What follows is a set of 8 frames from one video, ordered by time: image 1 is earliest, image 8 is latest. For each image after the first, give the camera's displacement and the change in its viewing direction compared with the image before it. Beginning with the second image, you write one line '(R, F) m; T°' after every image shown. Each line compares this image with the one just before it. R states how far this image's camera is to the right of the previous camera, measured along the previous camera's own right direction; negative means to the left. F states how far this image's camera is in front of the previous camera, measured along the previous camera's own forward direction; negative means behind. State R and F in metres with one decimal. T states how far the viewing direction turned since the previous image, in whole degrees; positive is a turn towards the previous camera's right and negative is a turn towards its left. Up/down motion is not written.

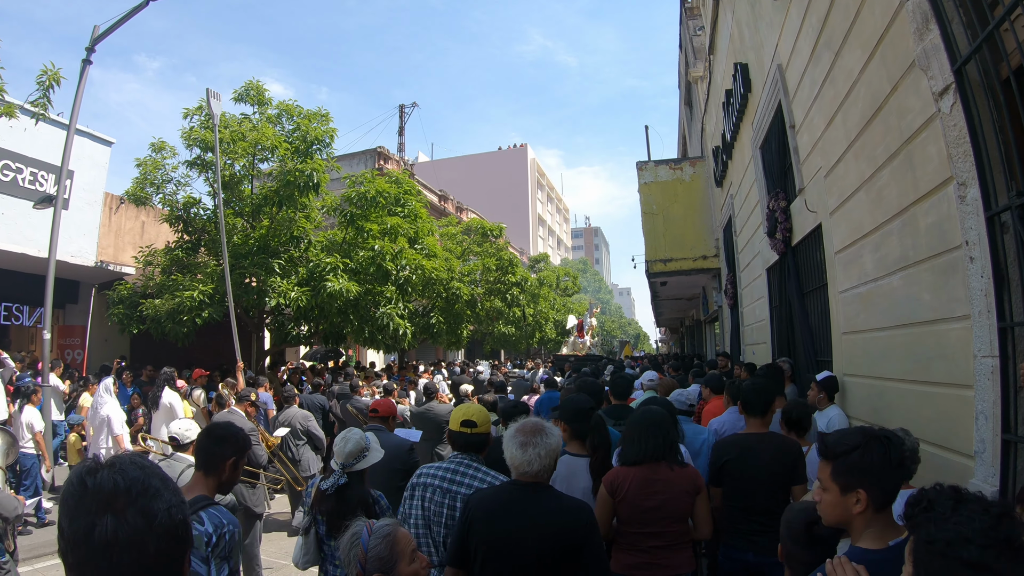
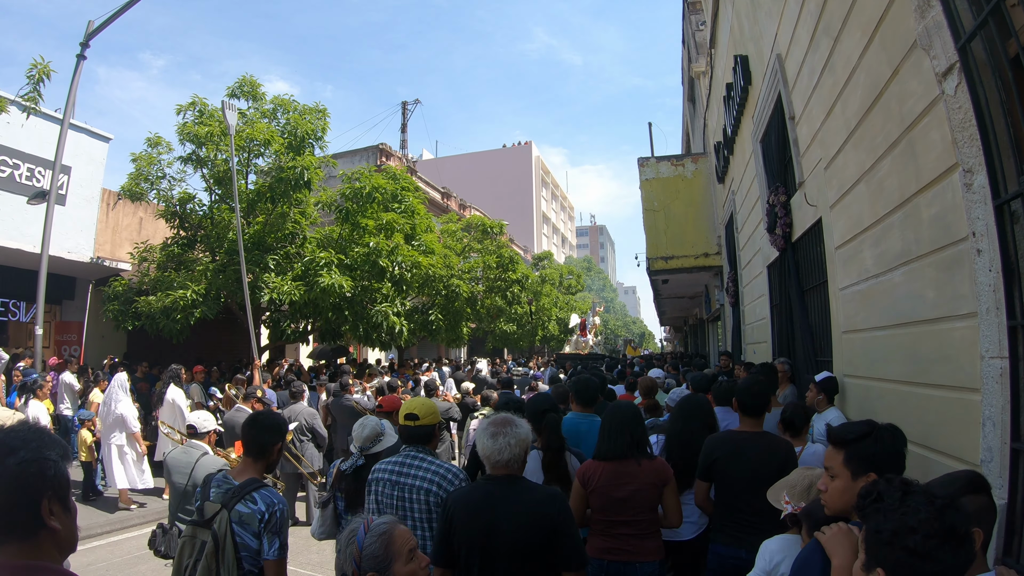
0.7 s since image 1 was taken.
(+0.2, +0.2) m; -1°
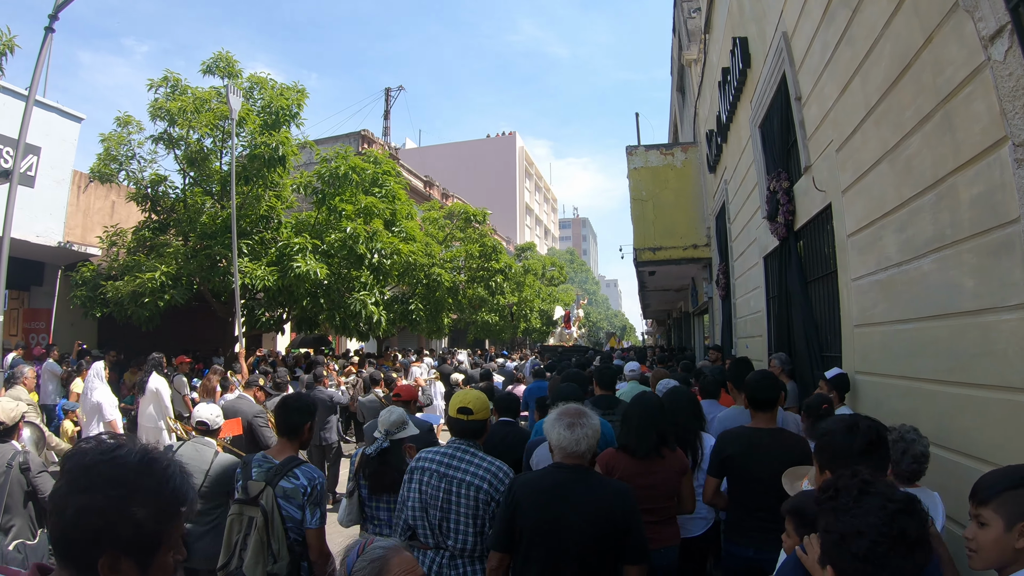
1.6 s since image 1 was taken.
(-0.1, +0.4) m; +2°
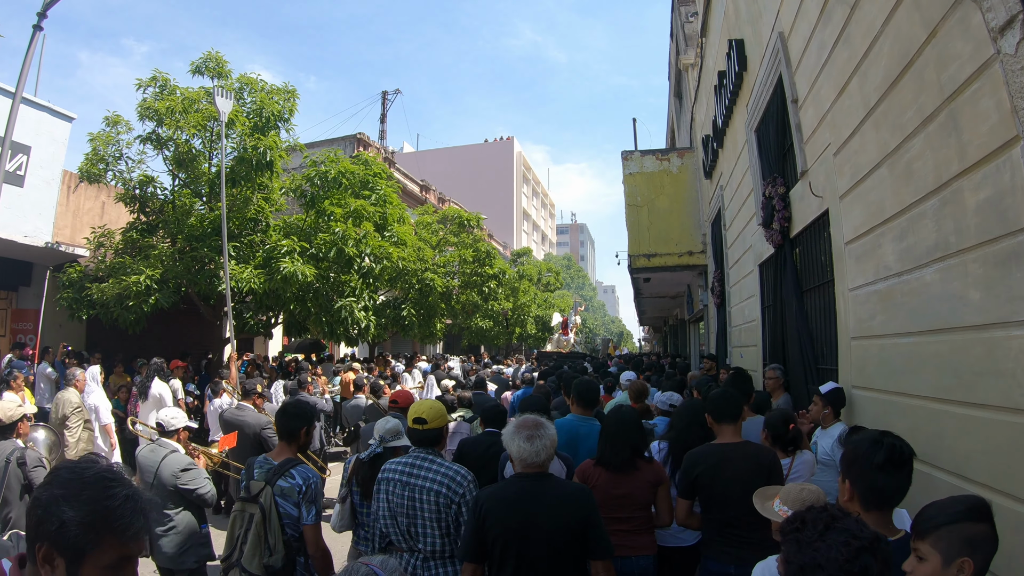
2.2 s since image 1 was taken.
(+0.1, +0.2) m; 0°
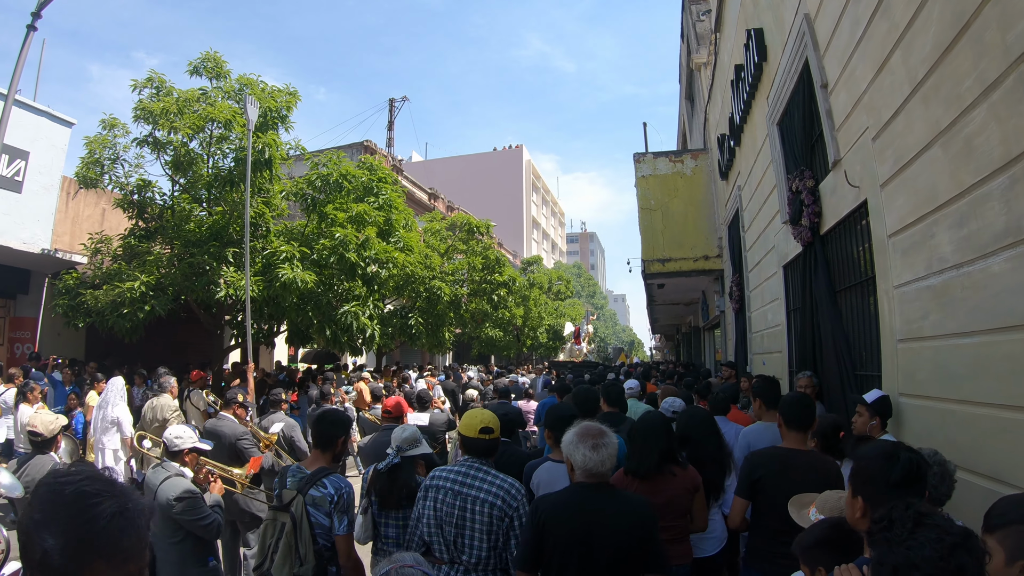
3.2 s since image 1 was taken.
(0.0, +0.5) m; -1°
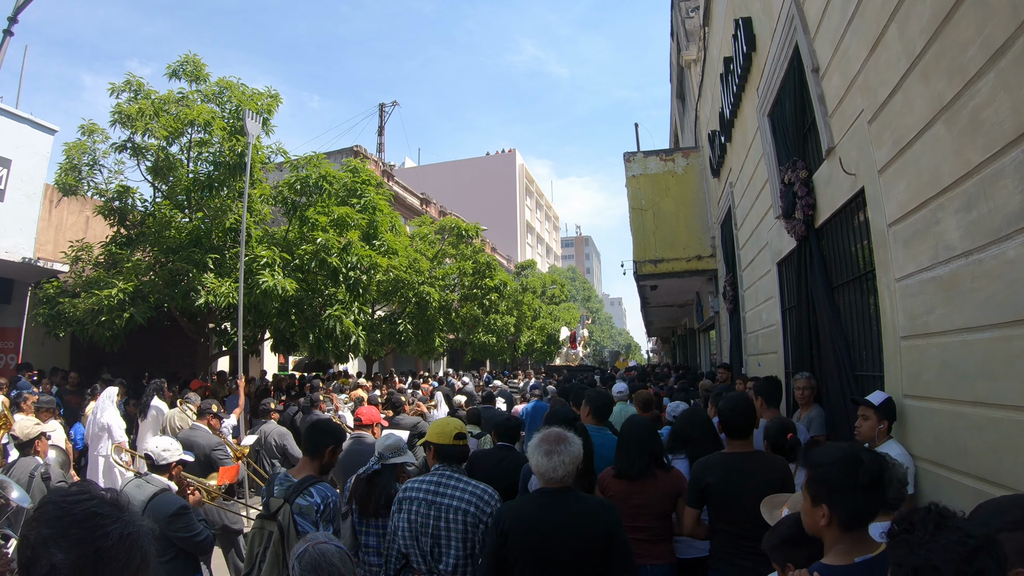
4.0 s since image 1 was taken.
(+0.2, +0.3) m; 0°
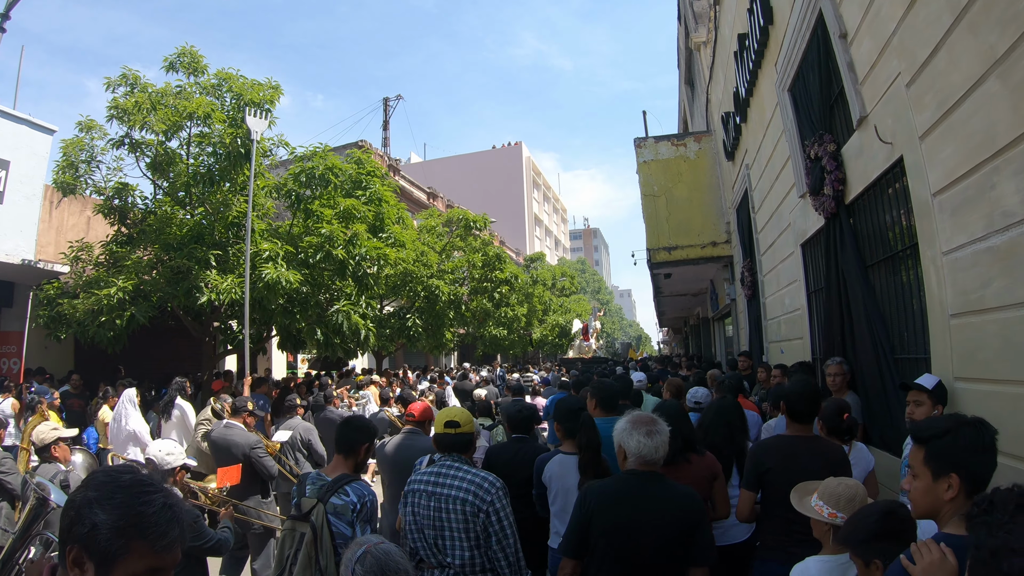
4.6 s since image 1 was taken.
(0.0, +0.3) m; -1°
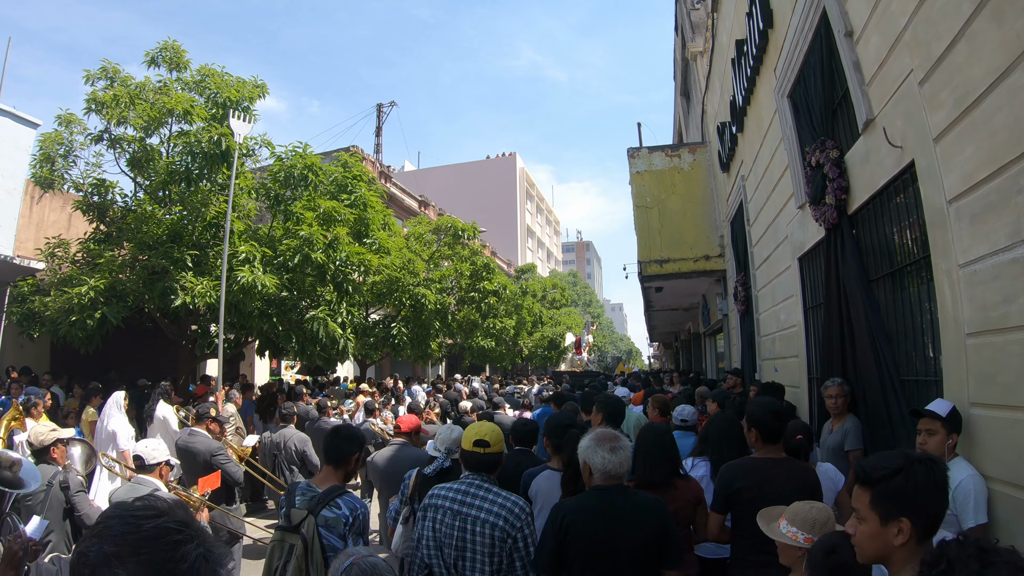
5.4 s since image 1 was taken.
(+0.1, +0.4) m; +1°
